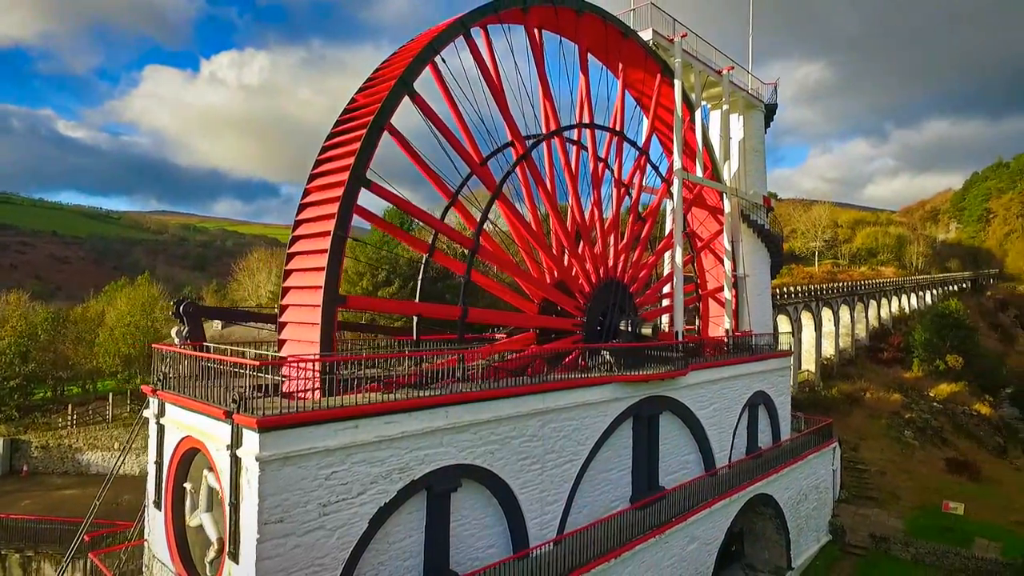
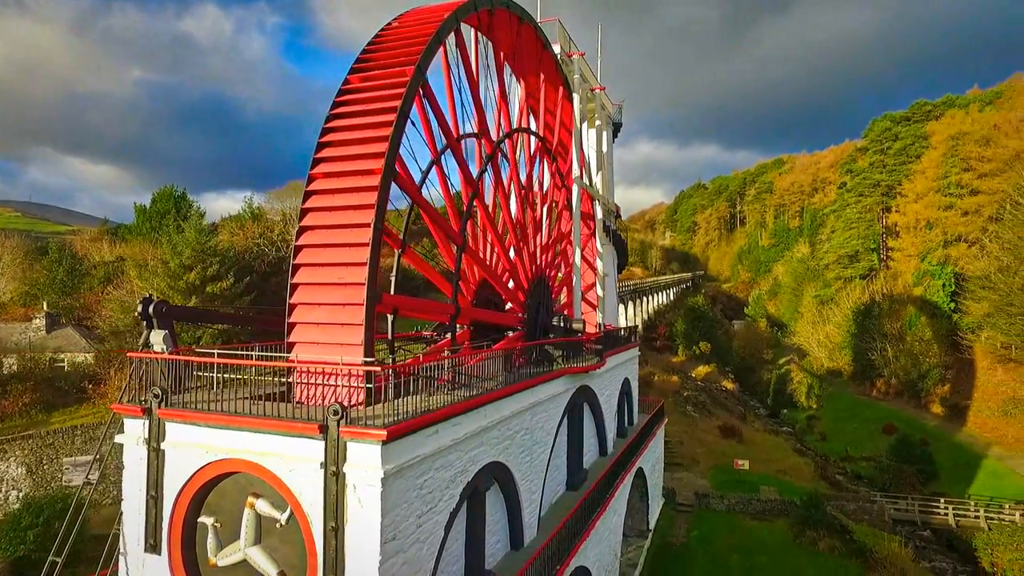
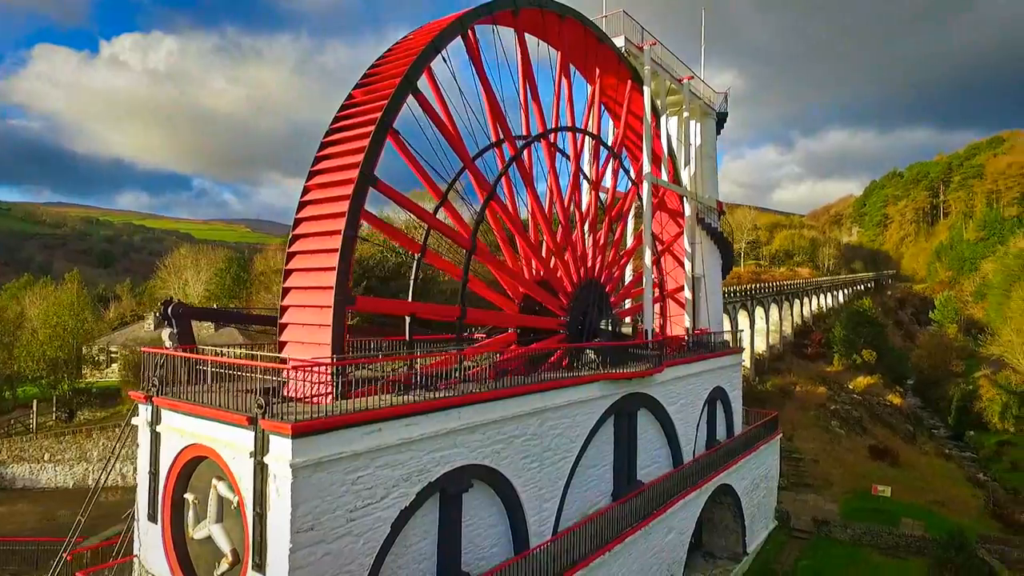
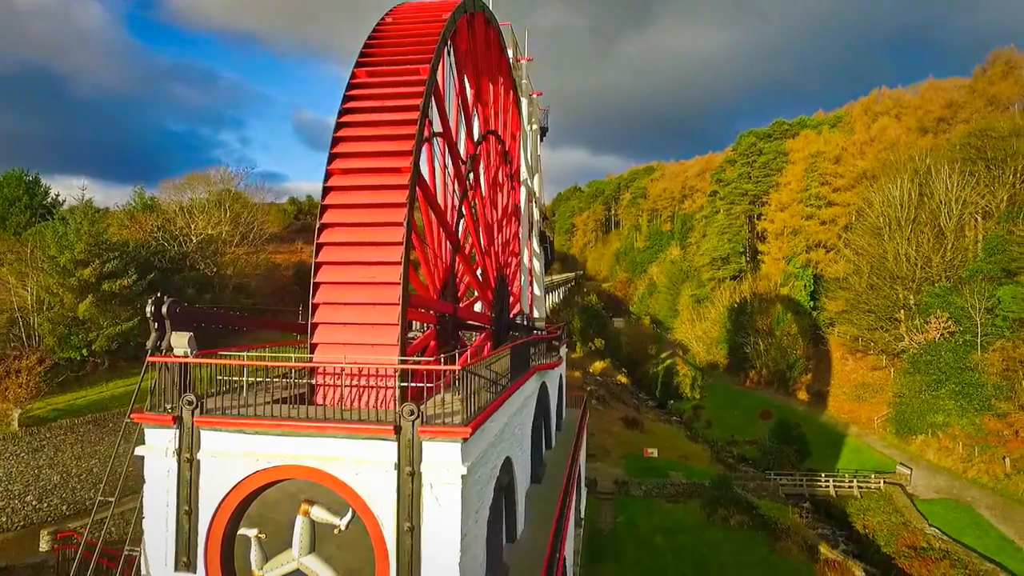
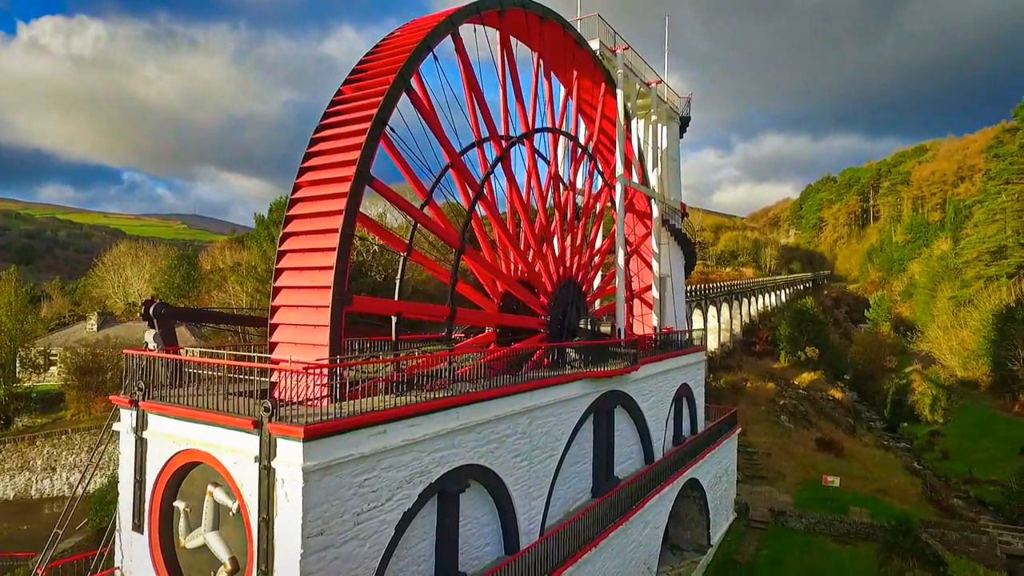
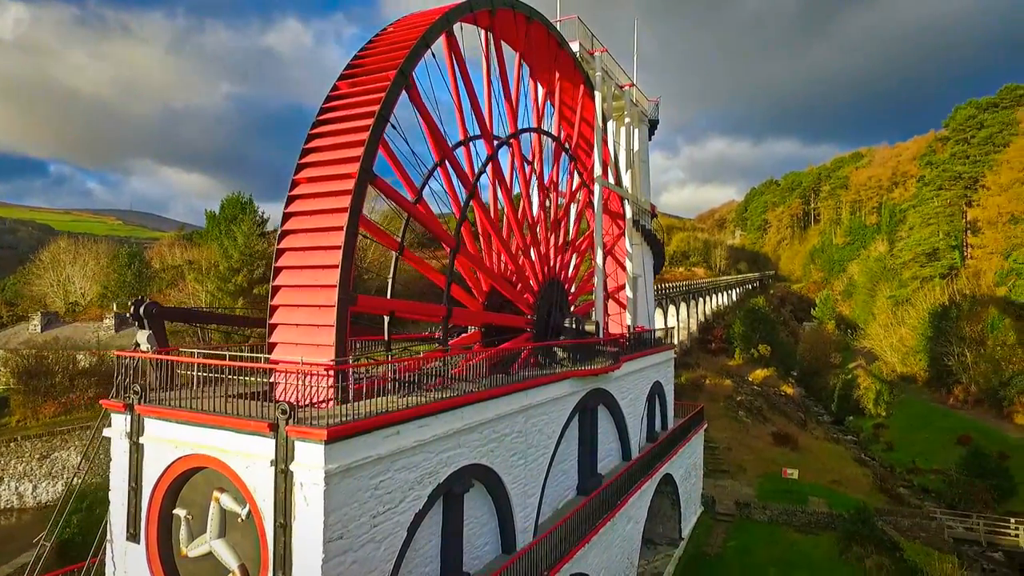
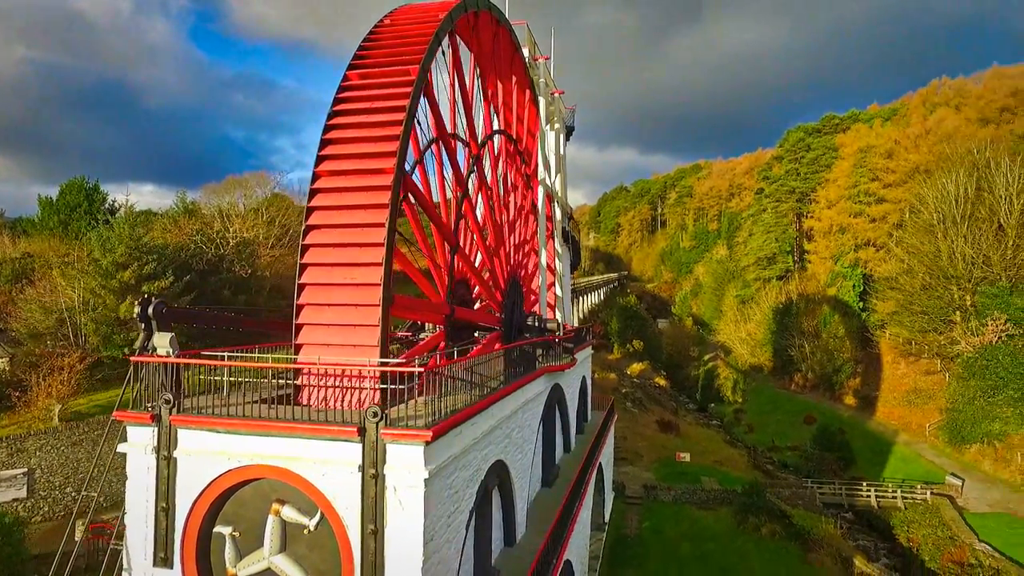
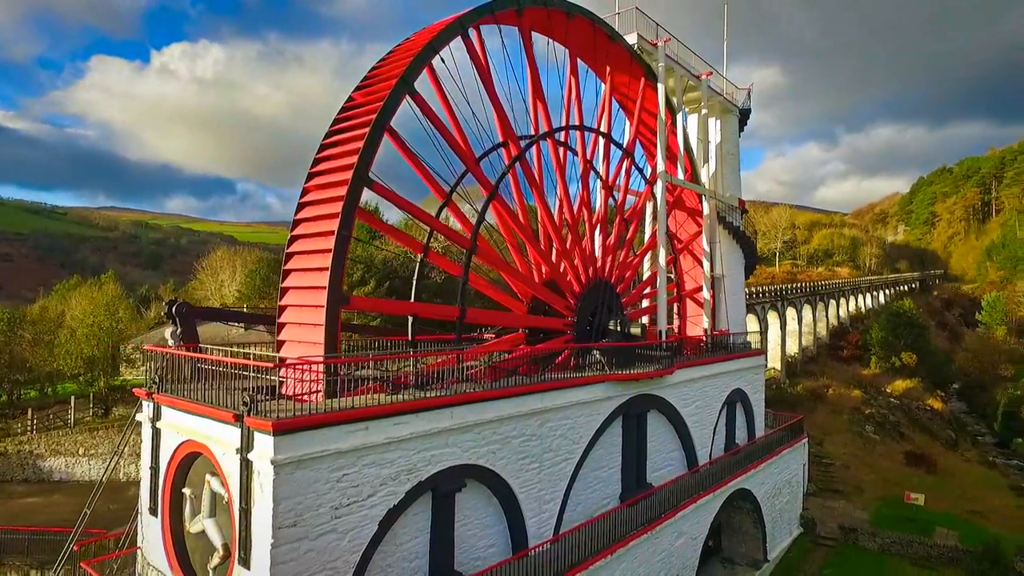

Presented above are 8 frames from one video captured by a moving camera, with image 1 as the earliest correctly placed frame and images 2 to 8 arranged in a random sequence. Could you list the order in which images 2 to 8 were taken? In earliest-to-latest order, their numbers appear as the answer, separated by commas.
8, 3, 5, 6, 2, 7, 4
